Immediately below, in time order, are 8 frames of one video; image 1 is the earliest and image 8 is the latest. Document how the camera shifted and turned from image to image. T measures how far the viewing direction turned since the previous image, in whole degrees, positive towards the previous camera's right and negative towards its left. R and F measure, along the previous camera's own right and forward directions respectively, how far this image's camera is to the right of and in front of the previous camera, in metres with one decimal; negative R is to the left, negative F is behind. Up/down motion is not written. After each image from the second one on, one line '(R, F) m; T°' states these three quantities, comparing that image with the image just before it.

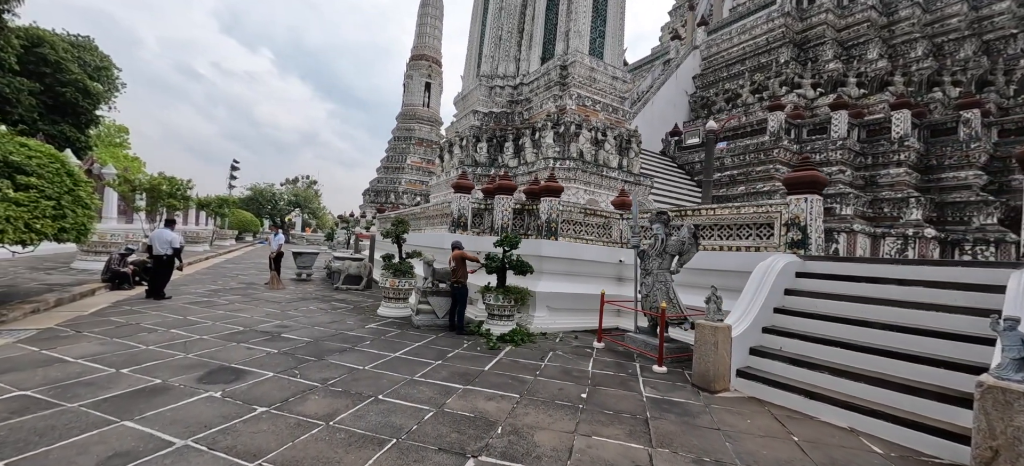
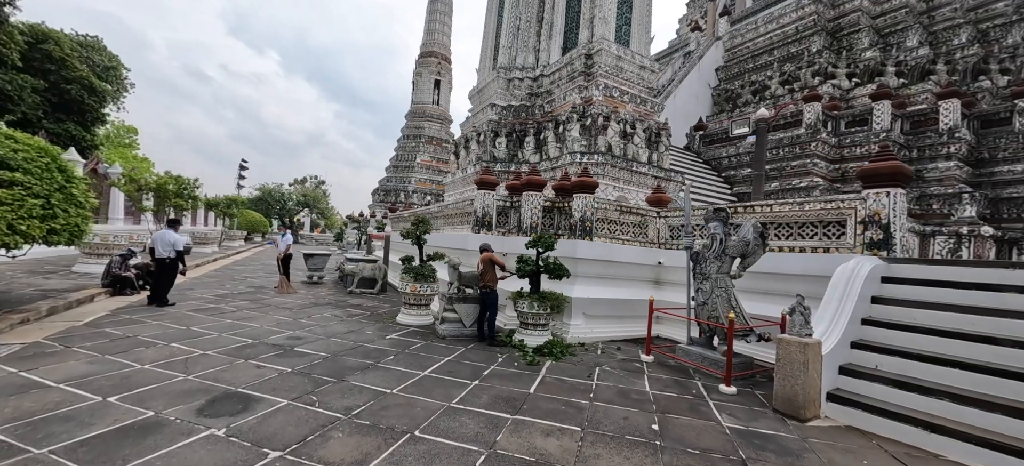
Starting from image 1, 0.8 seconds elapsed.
(-0.4, +0.5) m; -1°
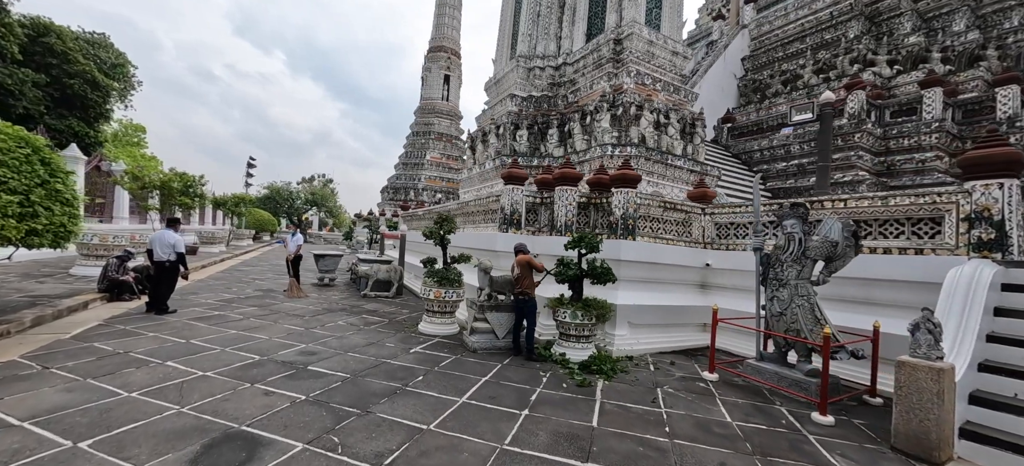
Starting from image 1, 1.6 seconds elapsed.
(-0.4, +0.6) m; -1°
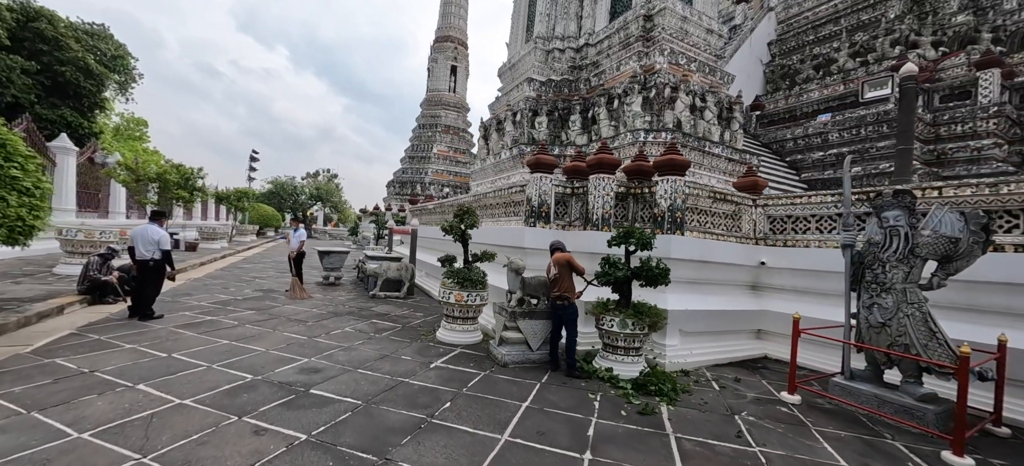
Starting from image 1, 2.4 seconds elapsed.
(-0.3, +0.6) m; -1°
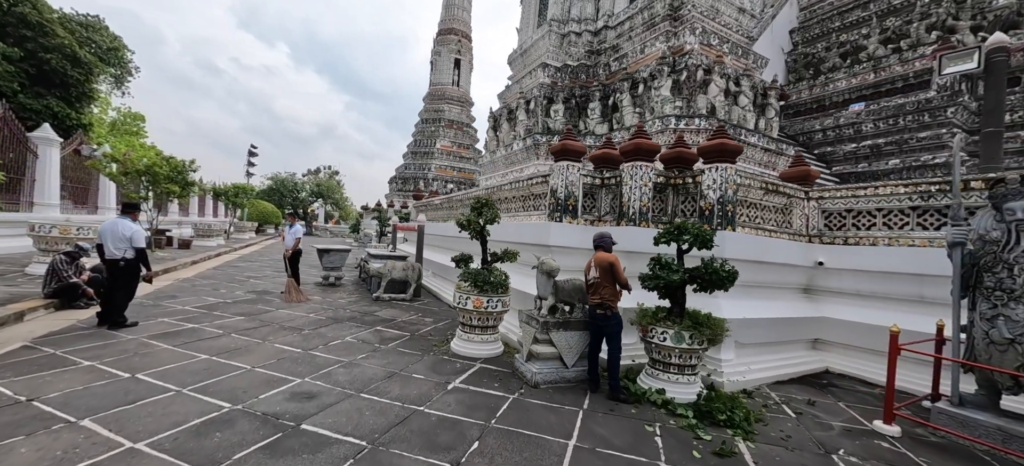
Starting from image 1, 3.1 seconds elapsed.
(-0.3, +0.6) m; 0°
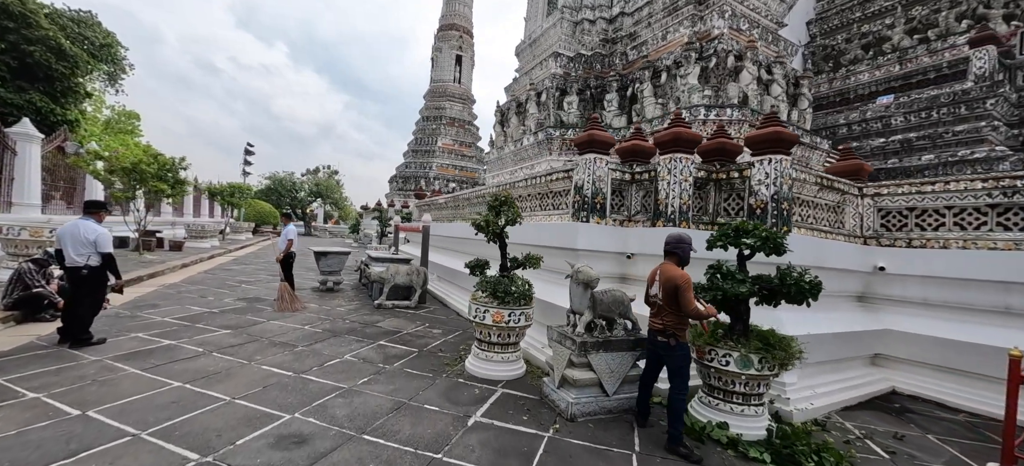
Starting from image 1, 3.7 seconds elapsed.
(-0.2, +0.5) m; 0°
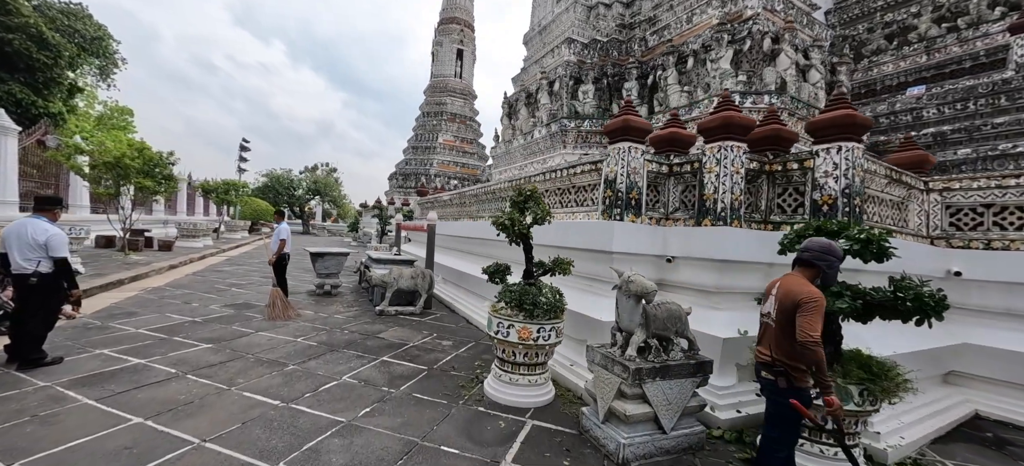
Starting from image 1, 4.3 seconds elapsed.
(-0.2, +0.5) m; 0°
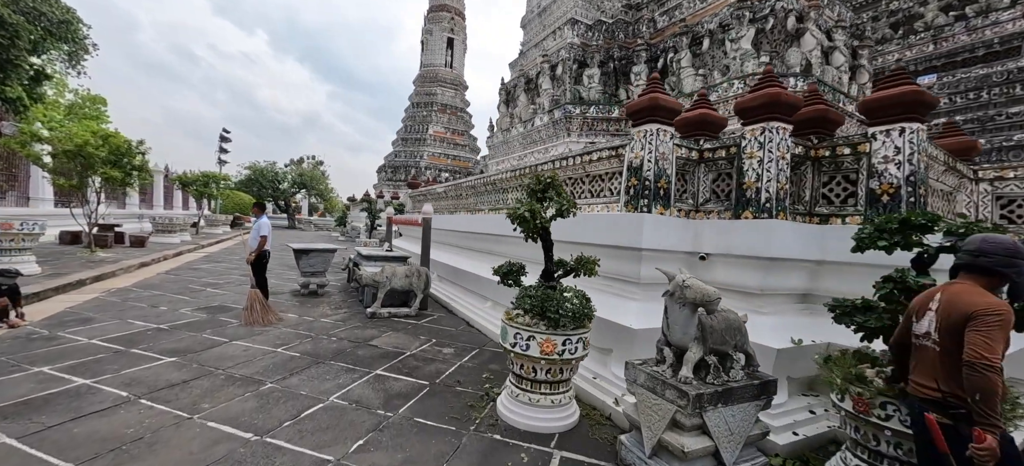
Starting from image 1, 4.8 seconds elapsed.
(-0.2, +0.4) m; +2°
